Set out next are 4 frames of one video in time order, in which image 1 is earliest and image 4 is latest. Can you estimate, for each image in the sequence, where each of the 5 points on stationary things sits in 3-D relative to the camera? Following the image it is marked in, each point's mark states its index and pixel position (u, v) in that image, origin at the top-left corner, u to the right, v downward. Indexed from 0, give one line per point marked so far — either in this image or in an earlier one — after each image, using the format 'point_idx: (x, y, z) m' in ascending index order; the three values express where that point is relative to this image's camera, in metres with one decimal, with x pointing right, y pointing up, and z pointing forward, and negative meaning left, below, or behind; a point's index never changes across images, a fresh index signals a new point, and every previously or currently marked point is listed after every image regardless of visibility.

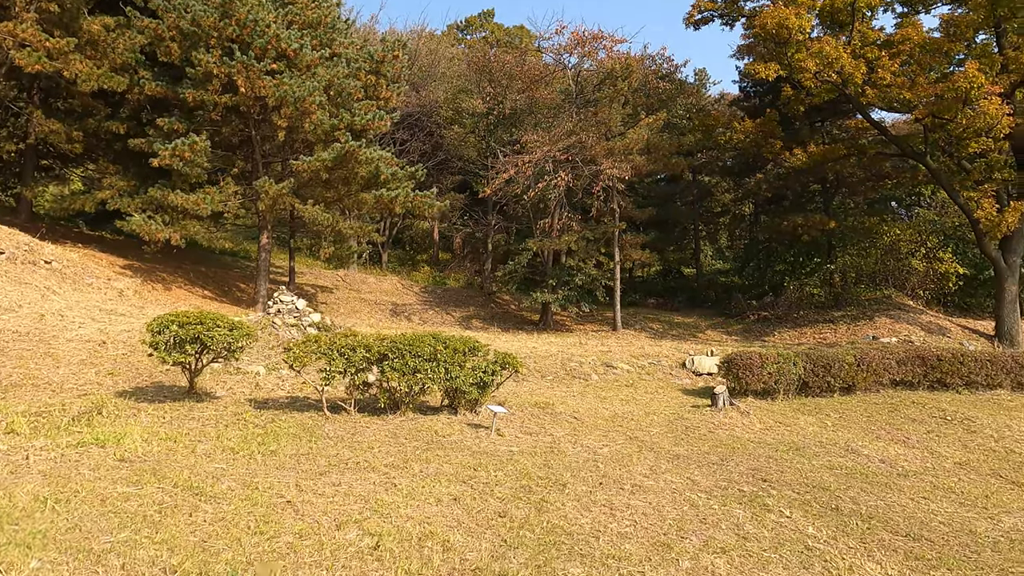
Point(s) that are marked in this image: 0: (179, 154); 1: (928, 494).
0: (-5.5, +2.2, +11.0) m
1: (+3.5, -1.8, +5.6) m
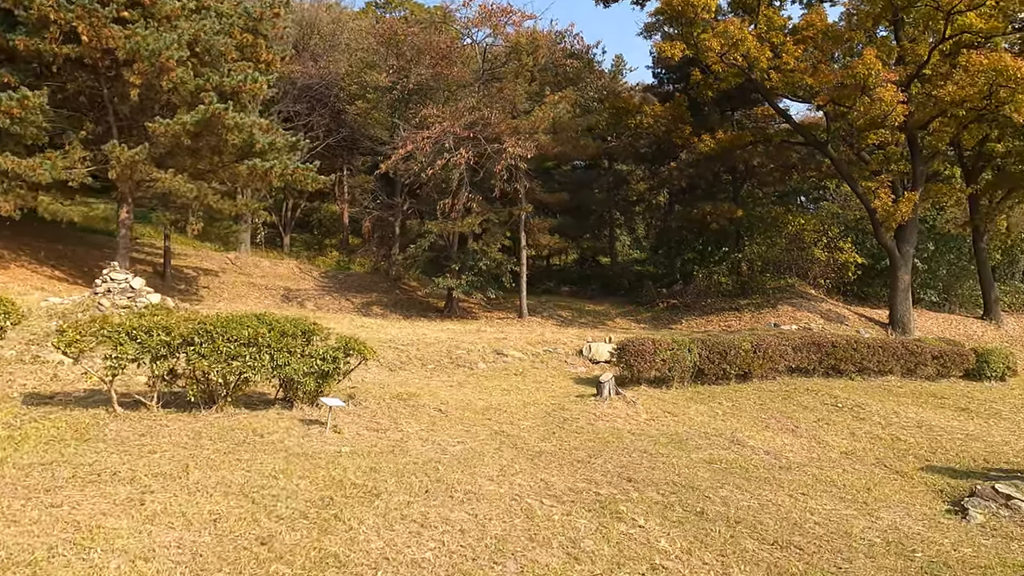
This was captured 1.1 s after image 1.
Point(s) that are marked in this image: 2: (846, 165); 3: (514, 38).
0: (-7.2, +2.5, +9.5) m
1: (+2.3, -1.6, +5.1) m
2: (+8.2, +3.0, +16.4) m
3: (0.0, +5.5, +14.7) m
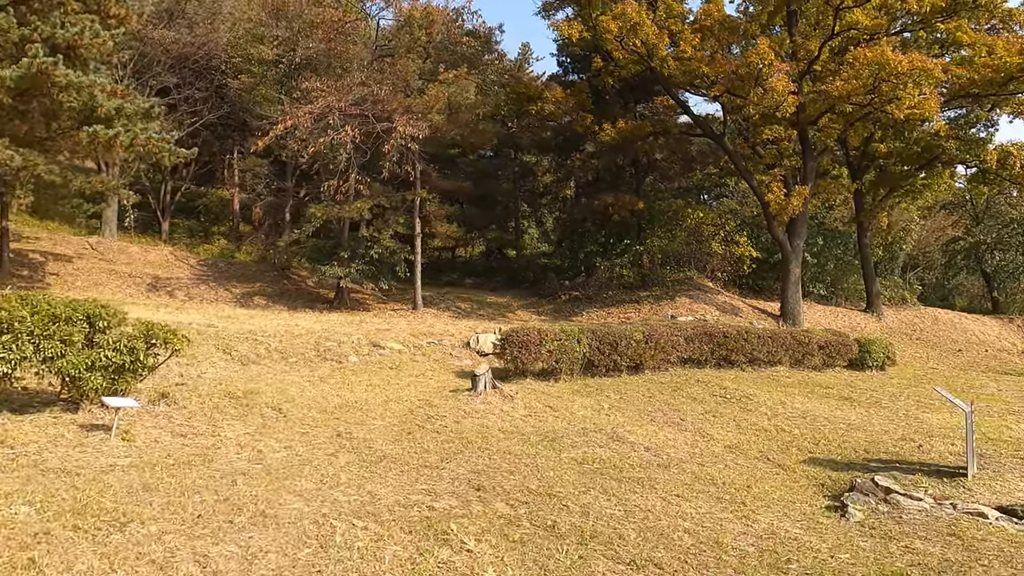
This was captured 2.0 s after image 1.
0: (-8.7, +2.8, +7.7) m
1: (+1.2, -1.4, +4.7) m
2: (+5.7, +3.2, +16.5) m
3: (-2.2, +5.8, +13.8) m
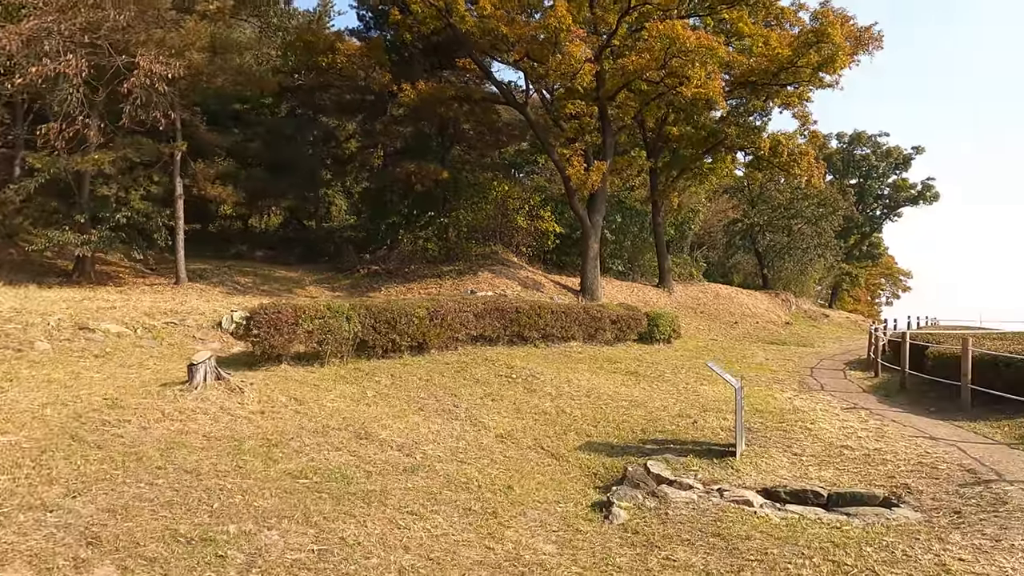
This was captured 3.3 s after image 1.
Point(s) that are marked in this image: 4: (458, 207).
0: (-10.9, +3.1, +3.9) m
1: (-0.5, -1.2, +3.7) m
2: (+0.8, +3.9, +16.2) m
3: (-6.1, +6.3, +11.4) m
4: (-1.5, +2.2, +18.4) m
